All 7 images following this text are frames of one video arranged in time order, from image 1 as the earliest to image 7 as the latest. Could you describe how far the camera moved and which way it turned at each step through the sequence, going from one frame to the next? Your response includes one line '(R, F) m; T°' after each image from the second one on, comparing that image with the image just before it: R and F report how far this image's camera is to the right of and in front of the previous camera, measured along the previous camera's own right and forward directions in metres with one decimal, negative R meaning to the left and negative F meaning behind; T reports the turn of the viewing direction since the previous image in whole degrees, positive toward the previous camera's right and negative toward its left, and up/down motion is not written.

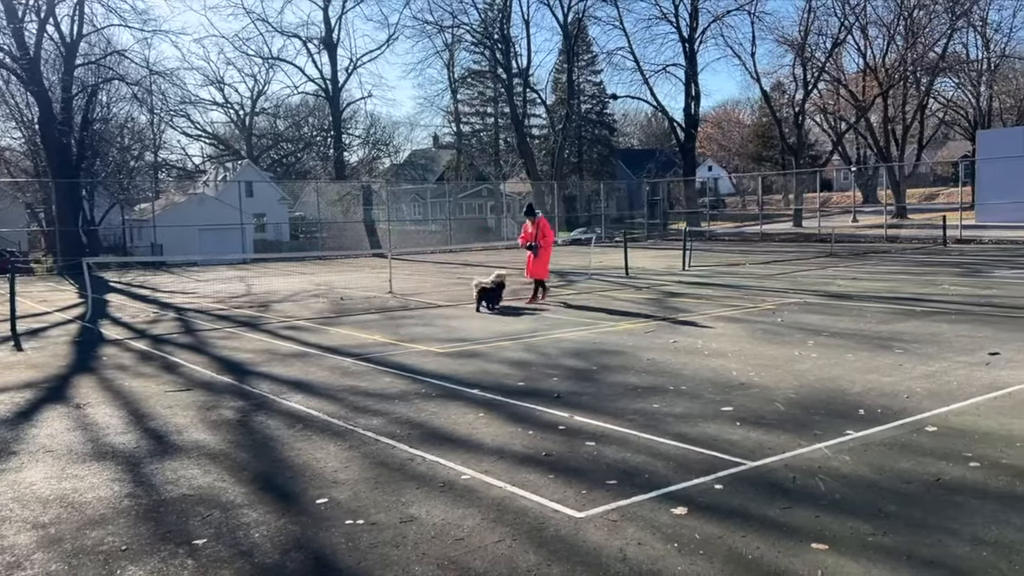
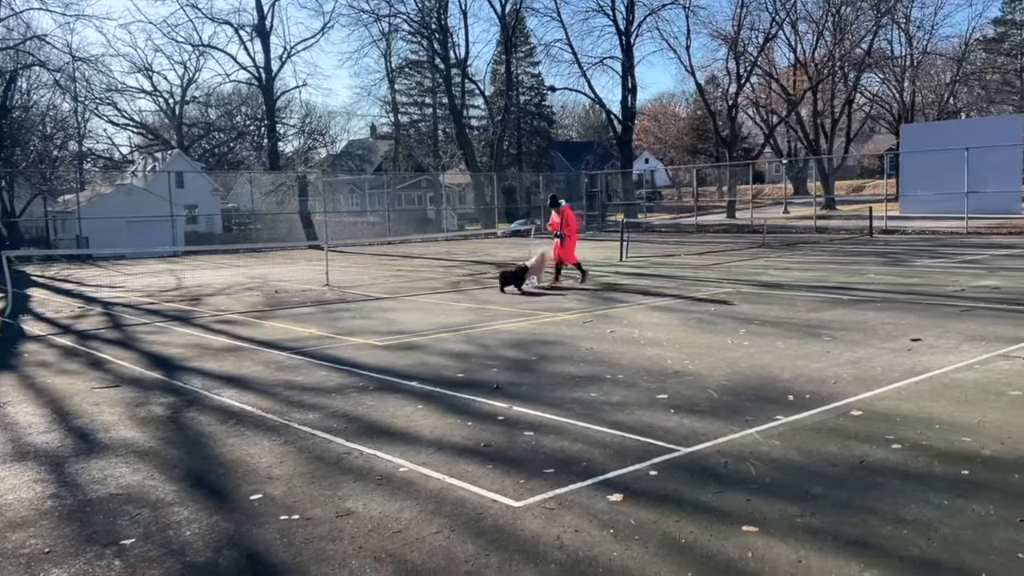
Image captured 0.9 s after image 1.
(0.0, 0.0) m; +4°
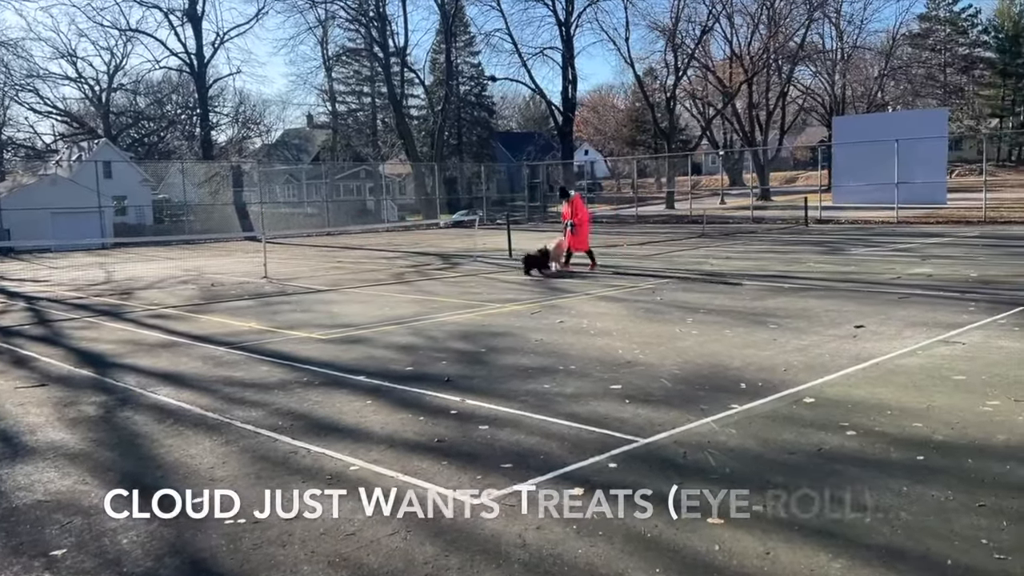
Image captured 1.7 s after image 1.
(-0.1, +0.2) m; +4°
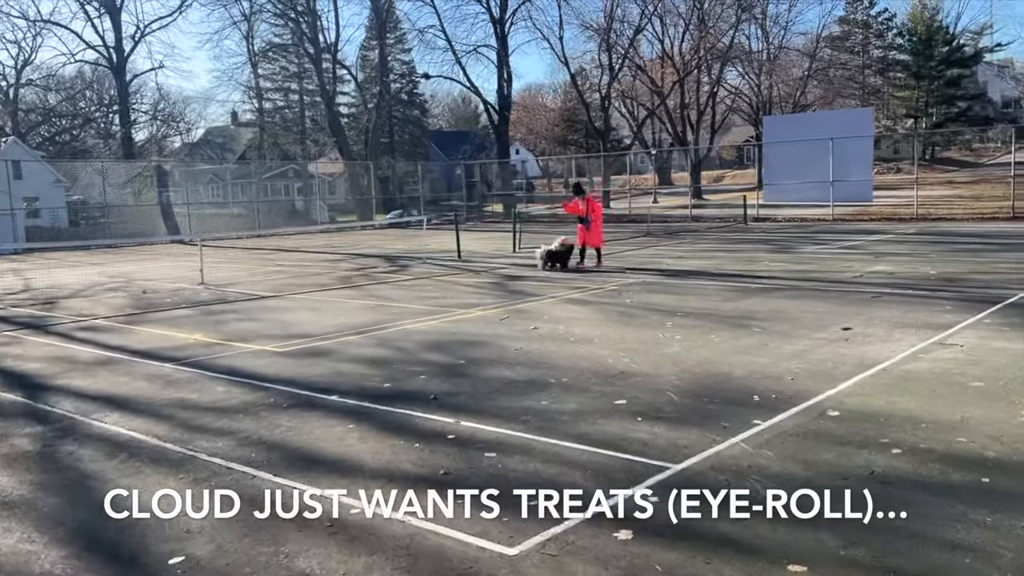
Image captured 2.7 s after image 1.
(-0.5, +0.6) m; +5°
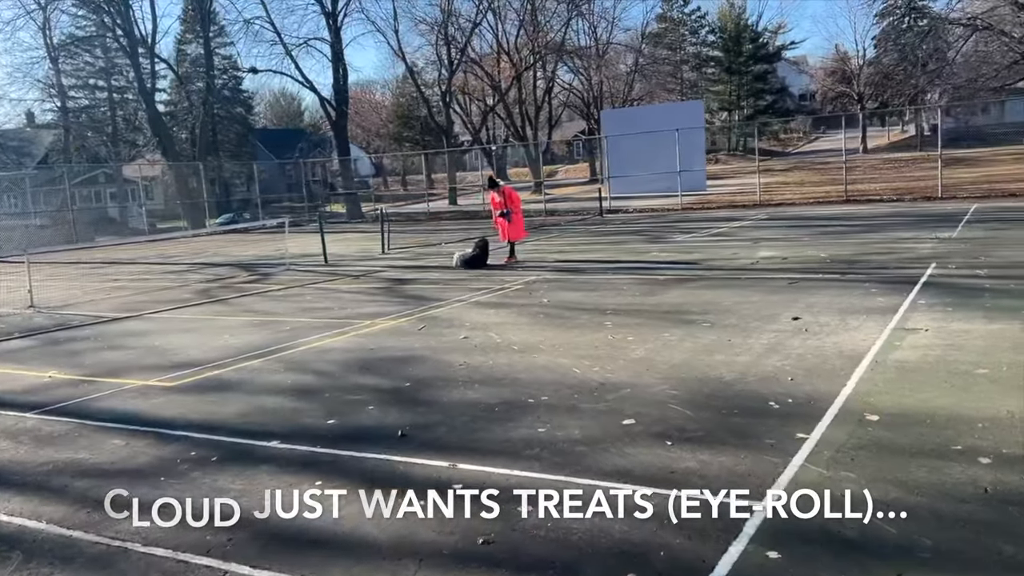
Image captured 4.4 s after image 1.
(-1.0, +1.1) m; +11°
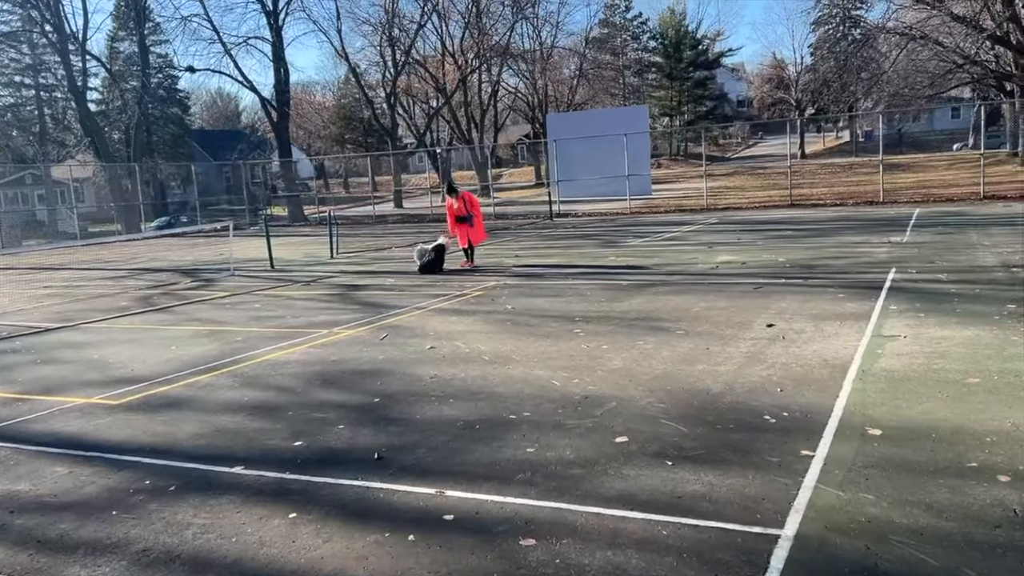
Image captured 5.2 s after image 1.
(-0.3, +0.4) m; +4°
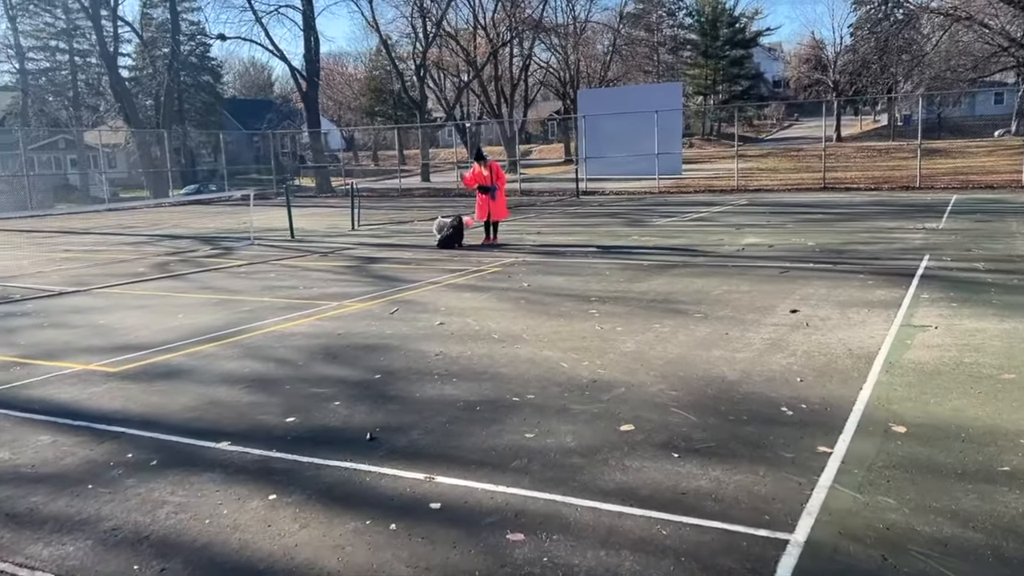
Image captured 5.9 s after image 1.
(+0.1, +0.3) m; -2°
